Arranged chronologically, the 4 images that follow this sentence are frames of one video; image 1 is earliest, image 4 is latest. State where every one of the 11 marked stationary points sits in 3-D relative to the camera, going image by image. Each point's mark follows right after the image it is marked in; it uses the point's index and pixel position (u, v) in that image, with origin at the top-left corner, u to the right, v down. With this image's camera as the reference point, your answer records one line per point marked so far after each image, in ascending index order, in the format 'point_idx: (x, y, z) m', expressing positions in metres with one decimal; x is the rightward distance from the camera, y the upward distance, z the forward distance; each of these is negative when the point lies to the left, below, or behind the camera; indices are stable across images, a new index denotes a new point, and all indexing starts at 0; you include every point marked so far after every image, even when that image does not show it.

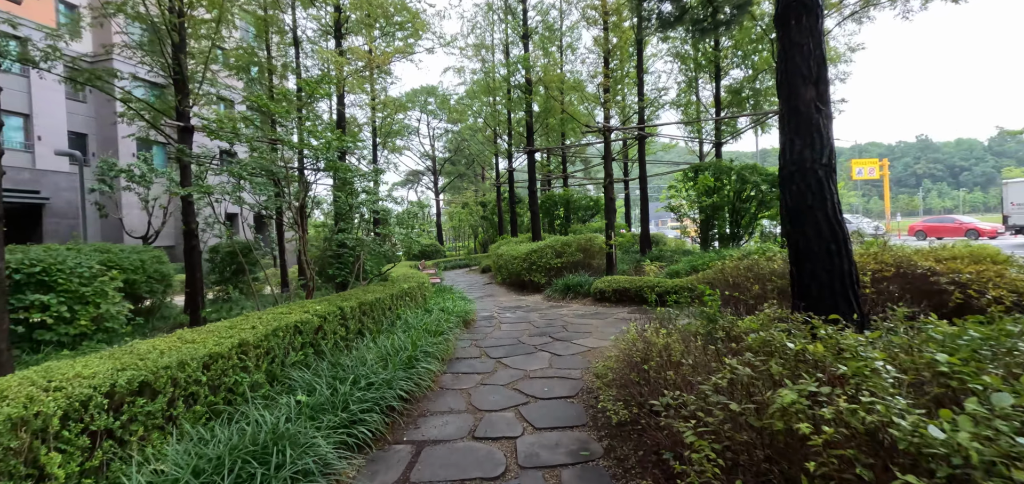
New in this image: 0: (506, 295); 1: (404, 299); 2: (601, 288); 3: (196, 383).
0: (-0.1, -1.0, +8.6) m
1: (-1.2, -0.6, +5.1) m
2: (+1.3, -0.7, +6.7) m
3: (-1.5, -0.7, +2.2) m
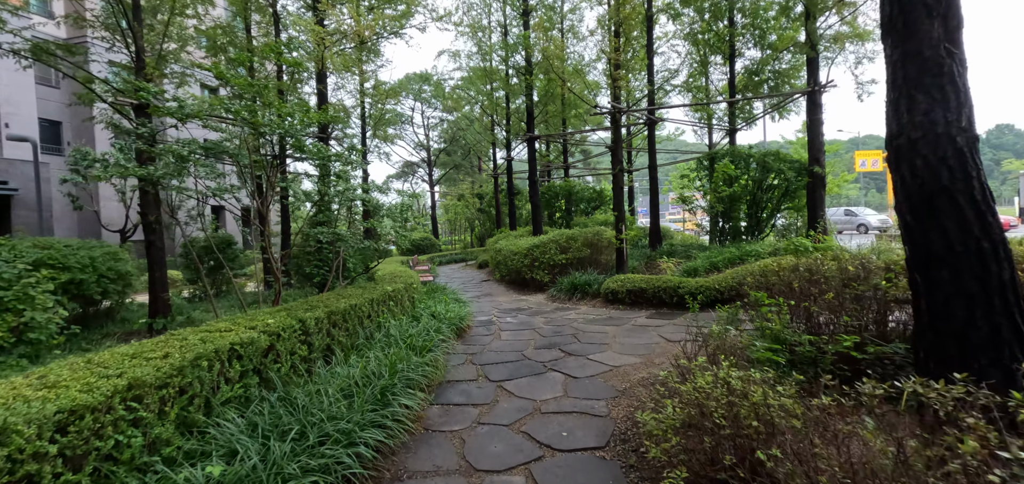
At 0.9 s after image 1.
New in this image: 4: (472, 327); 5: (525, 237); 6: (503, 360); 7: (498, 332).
0: (-0.1, -0.9, +7.8) m
1: (-1.1, -0.6, +4.3) m
2: (+1.3, -0.6, +6.0) m
3: (-1.4, -0.7, +1.4) m
4: (-0.4, -0.9, +5.1) m
5: (+0.3, +0.1, +10.0) m
6: (-0.1, -0.9, +3.7) m
7: (-0.1, -0.9, +4.9) m
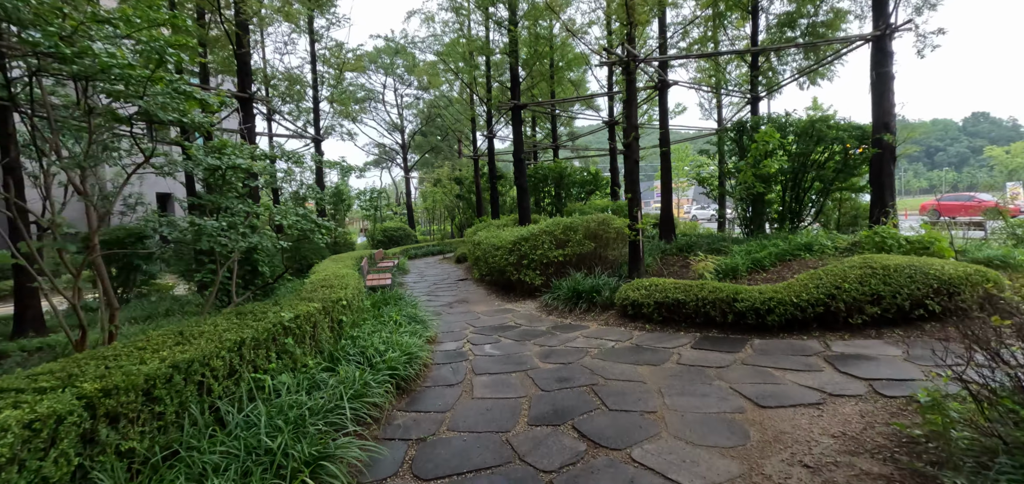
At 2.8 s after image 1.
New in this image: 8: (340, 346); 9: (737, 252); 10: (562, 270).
0: (-0.3, -0.8, +6.1) m
1: (-1.3, -0.5, +2.5) m
2: (+1.1, -0.5, +4.2) m
3: (-1.4, -0.7, -0.4) m
4: (-0.6, -0.9, +3.3) m
5: (0.0, +0.3, +8.3) m
6: (-0.2, -0.9, +1.9) m
7: (-0.3, -0.9, +3.1) m
8: (-1.1, -0.7, +3.1) m
9: (+2.8, -0.1, +5.8) m
10: (+0.6, -0.4, +6.0) m
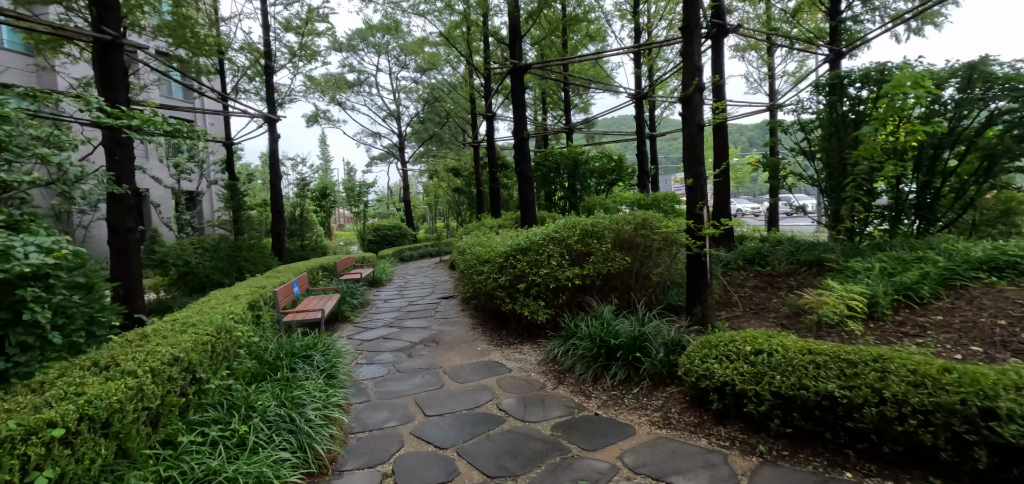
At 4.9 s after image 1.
0: (-0.4, -0.9, +4.0) m
1: (-1.4, -0.7, +0.5) m
2: (+1.0, -0.6, +2.1) m
3: (-1.7, -0.9, -2.4) m
4: (-0.7, -1.0, +1.3) m
5: (-0.1, +0.2, +6.2) m
6: (-0.4, -1.1, -0.1) m
7: (-0.4, -1.0, +1.0) m
8: (-1.3, -0.8, +1.0) m
9: (+2.7, -0.2, +3.6) m
10: (+0.5, -0.5, +3.9) m
